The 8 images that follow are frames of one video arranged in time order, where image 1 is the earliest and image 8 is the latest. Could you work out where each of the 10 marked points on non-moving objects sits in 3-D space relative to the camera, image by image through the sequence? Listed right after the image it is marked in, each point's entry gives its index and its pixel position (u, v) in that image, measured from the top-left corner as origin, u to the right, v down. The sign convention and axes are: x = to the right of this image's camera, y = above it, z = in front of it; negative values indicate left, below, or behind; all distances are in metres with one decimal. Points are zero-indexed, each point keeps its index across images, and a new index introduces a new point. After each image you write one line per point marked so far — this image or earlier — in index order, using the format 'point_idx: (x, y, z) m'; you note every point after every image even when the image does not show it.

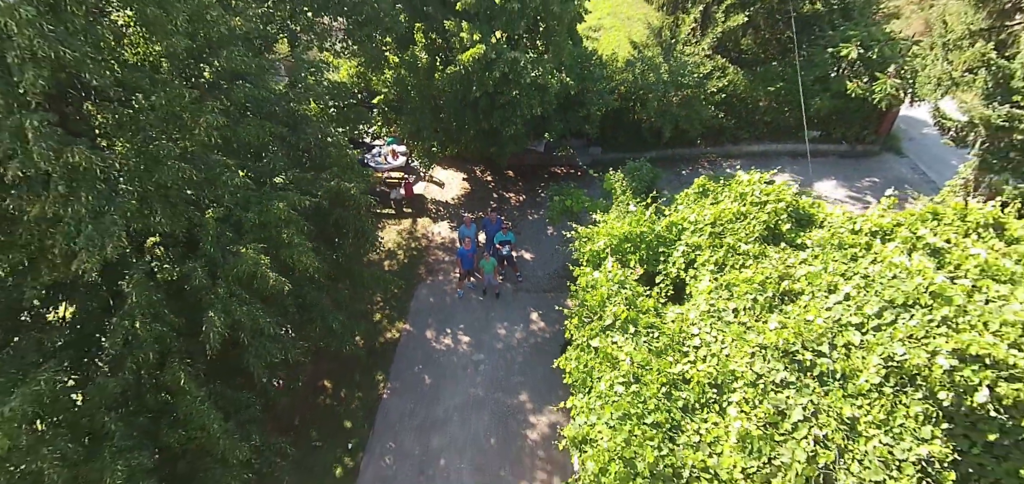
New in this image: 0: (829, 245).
0: (+4.7, 0.0, +7.9) m
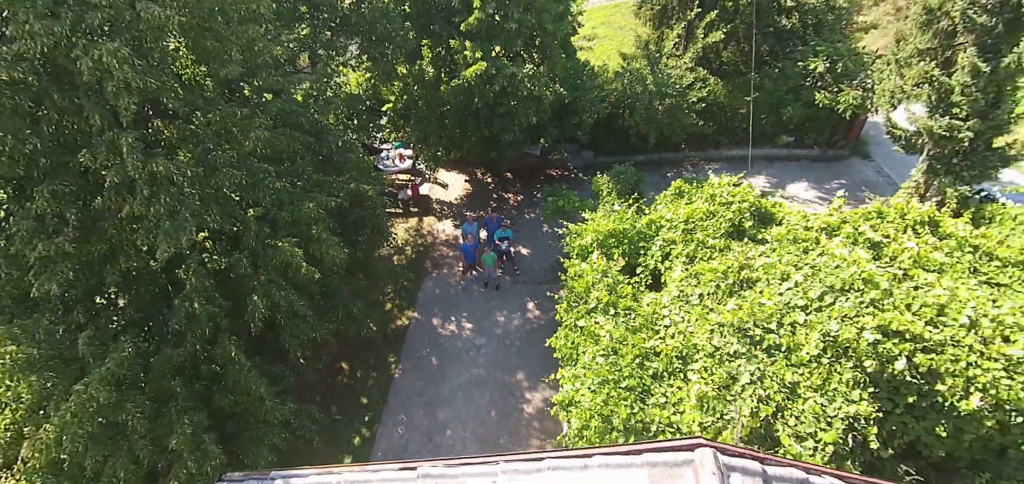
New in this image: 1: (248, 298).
0: (+4.7, 0.0, +9.1) m
1: (-3.9, -0.8, +7.8) m
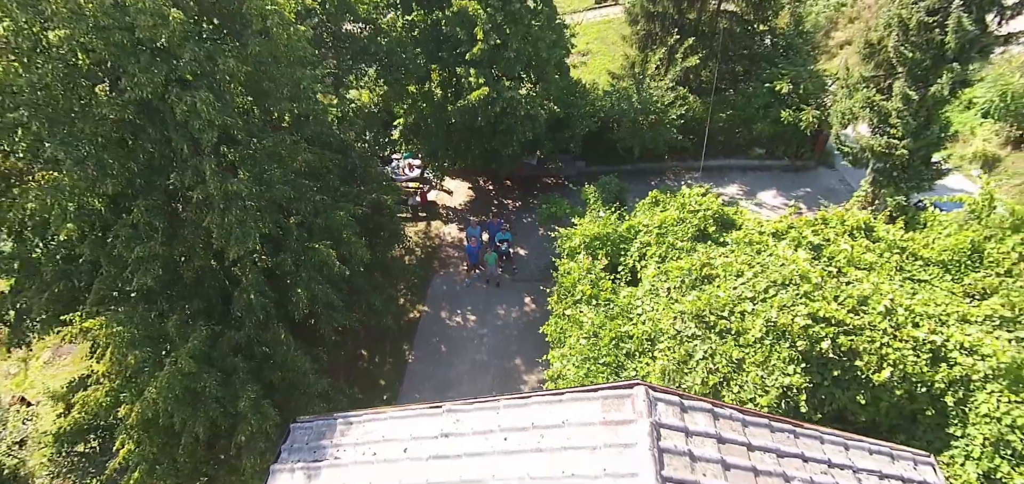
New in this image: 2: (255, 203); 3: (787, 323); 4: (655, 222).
0: (+4.7, 0.0, +10.7) m
1: (-3.9, -0.9, +9.4) m
2: (-4.2, +0.6, +8.6) m
3: (+4.6, -1.3, +8.7) m
4: (+3.1, +0.5, +11.4) m
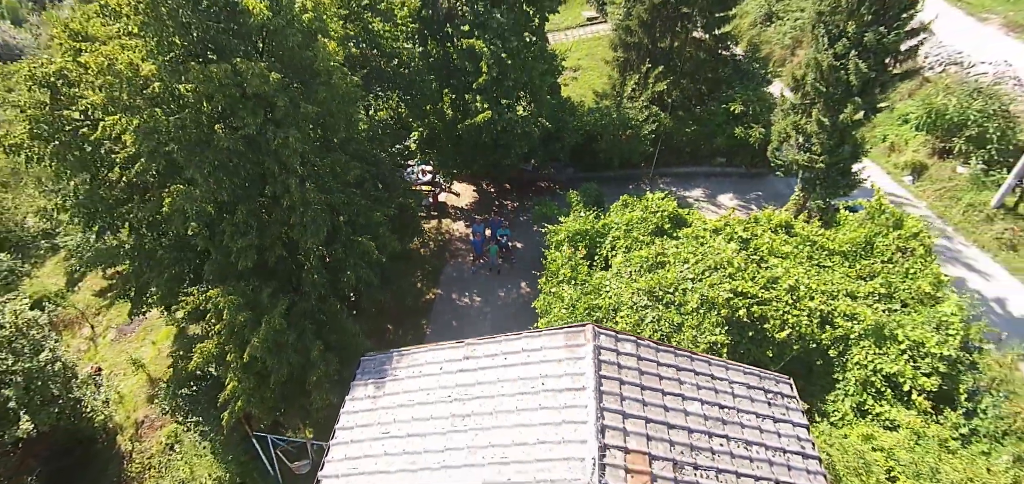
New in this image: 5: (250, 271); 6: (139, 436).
0: (+4.6, +0.1, +13.7) m
1: (-4.0, -0.7, +12.4) m
2: (-4.2, +0.8, +11.6) m
3: (+4.5, -1.2, +11.7) m
4: (+3.1, +0.6, +14.4) m
5: (-5.9, -0.7, +11.9) m
6: (-11.5, -6.0, +16.1) m
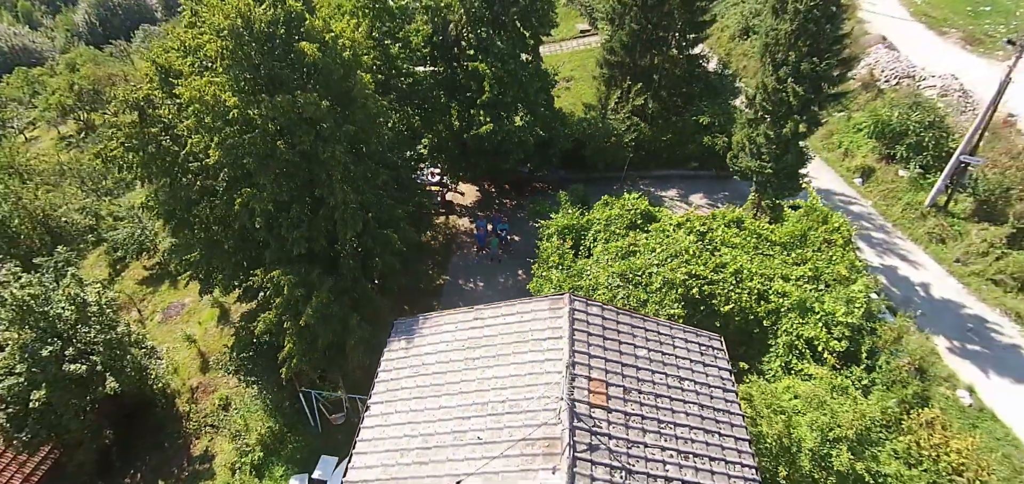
0: (+4.6, +0.4, +16.6) m
1: (-4.0, -0.5, +15.2) m
2: (-4.3, +1.0, +14.4) m
3: (+4.5, -1.0, +14.5) m
4: (+3.0, +0.8, +17.3) m
5: (-6.0, -0.5, +14.8) m
6: (-11.5, -5.7, +19.0) m
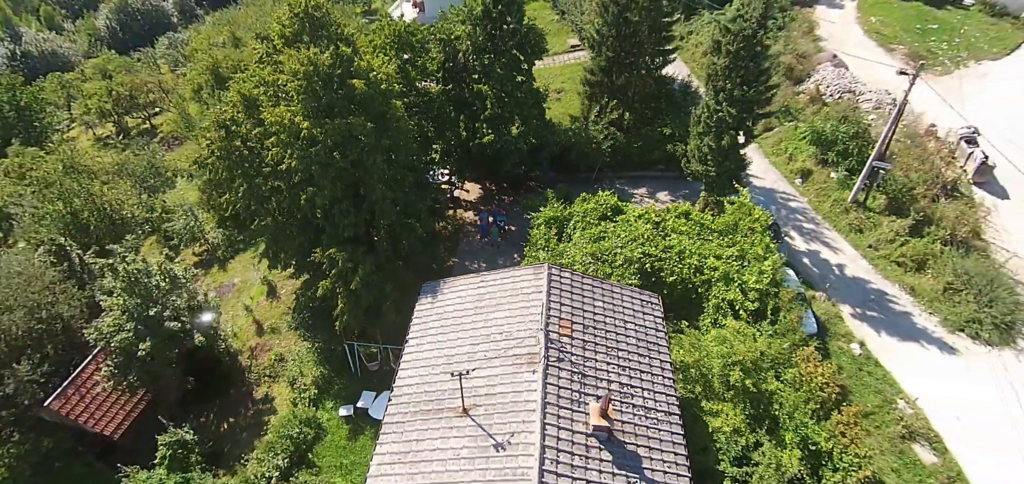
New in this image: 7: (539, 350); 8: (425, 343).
0: (+4.4, +0.9, +21.1) m
1: (-4.2, 0.0, +19.8) m
2: (-4.4, +1.5, +19.0) m
3: (+4.4, -0.5, +19.1) m
4: (+2.9, +1.3, +21.9) m
5: (-6.1, 0.0, +19.3) m
6: (-11.7, -5.2, +23.6) m
7: (+0.7, -2.8, +13.6) m
8: (-2.5, -3.0, +15.3) m
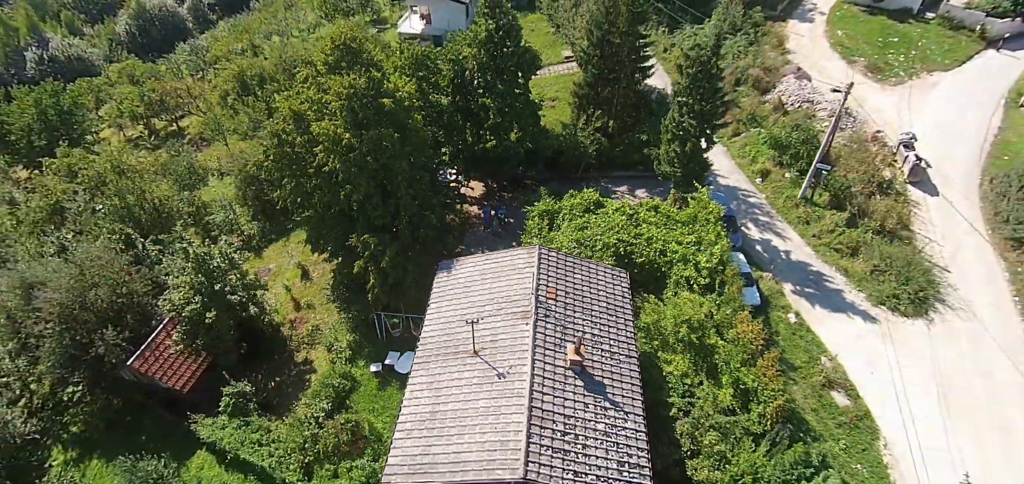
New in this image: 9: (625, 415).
0: (+4.4, +1.4, +25.5) m
1: (-4.2, +0.5, +24.2) m
2: (-4.5, +2.0, +23.3) m
3: (+4.3, +0.1, +23.5) m
4: (+2.8, +1.9, +26.2) m
5: (-6.2, +0.6, +23.7) m
6: (-11.7, -4.6, +28.0) m
7: (+0.6, -2.3, +18.0) m
8: (-2.6, -2.4, +19.7) m
9: (+3.5, -5.4, +16.3) m
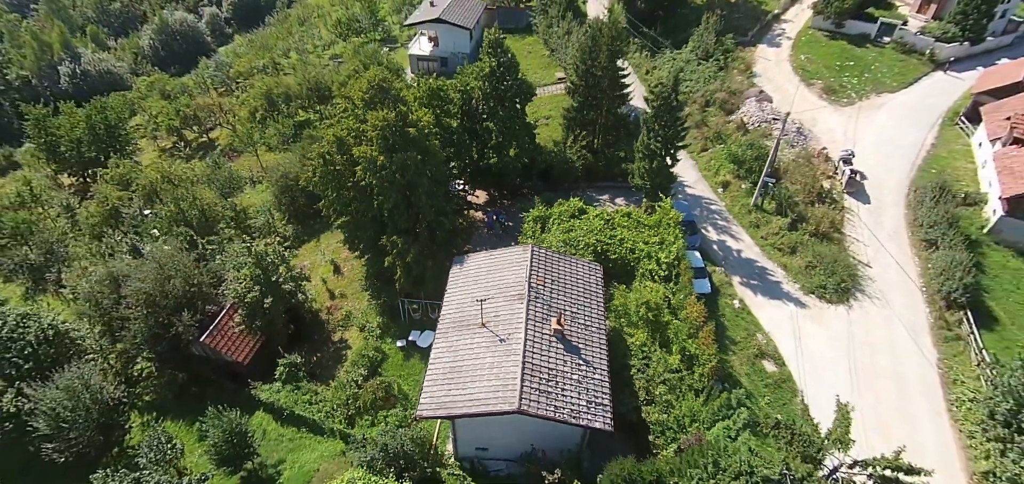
0: (+4.3, +1.4, +31.3) m
1: (-4.3, +0.5, +30.0) m
2: (-4.5, +2.0, +29.1) m
3: (+4.2, 0.0, +29.3) m
4: (+2.8, +1.9, +32.0) m
5: (-6.2, +0.6, +29.5) m
6: (-11.8, -4.6, +33.7) m
7: (+0.6, -2.3, +23.8) m
8: (-2.7, -2.4, +25.5) m
9: (+3.5, -5.4, +22.1) m
